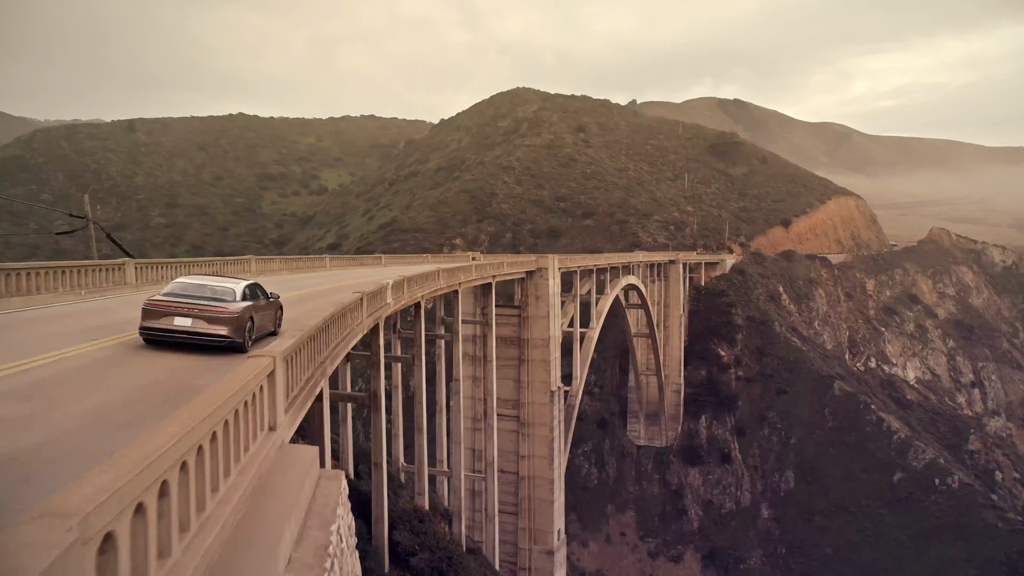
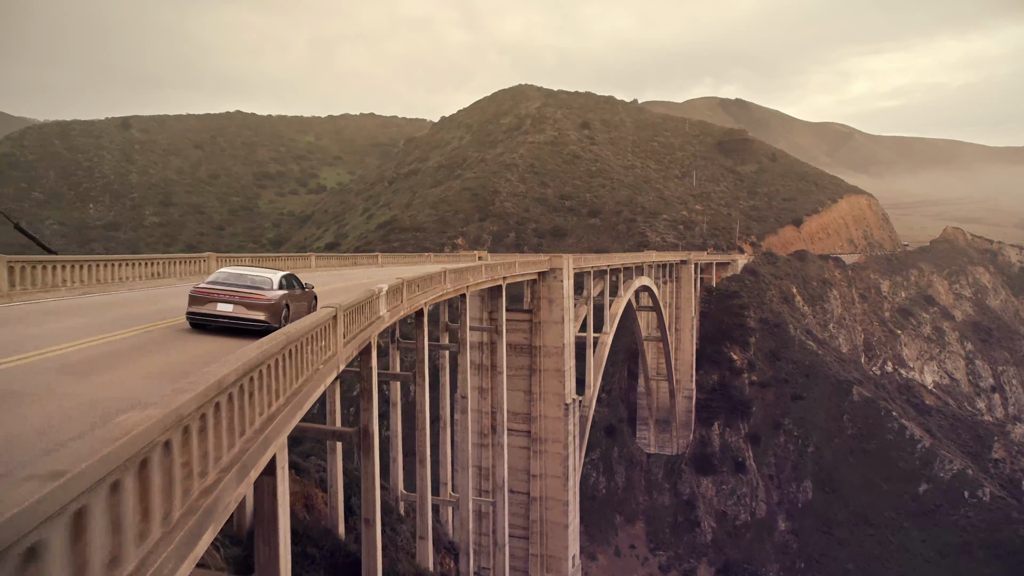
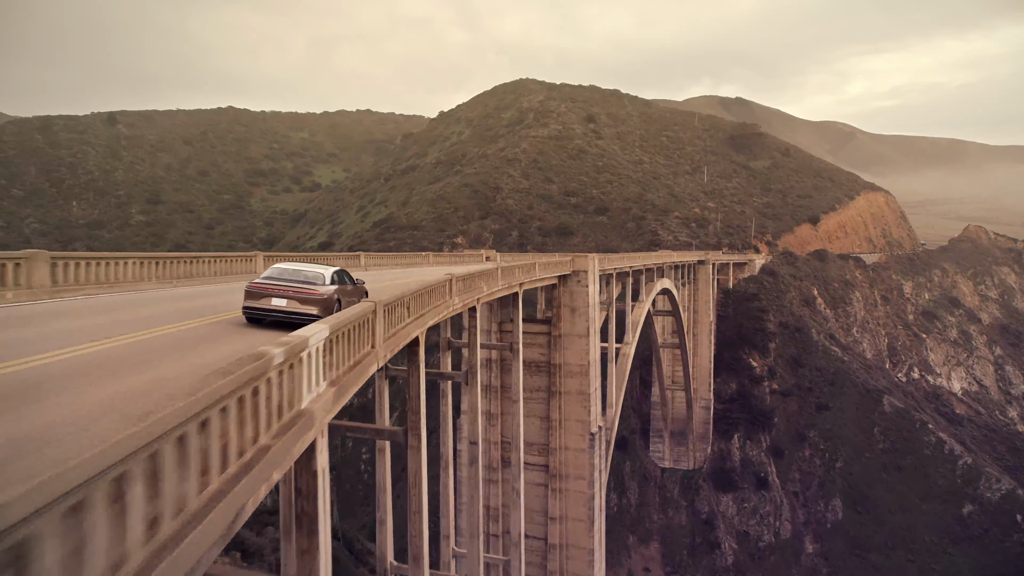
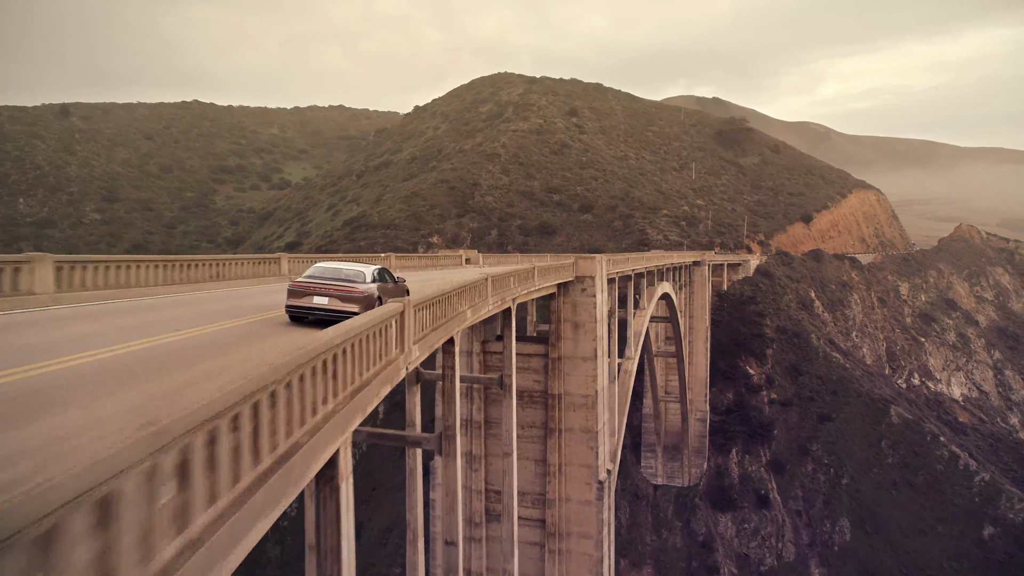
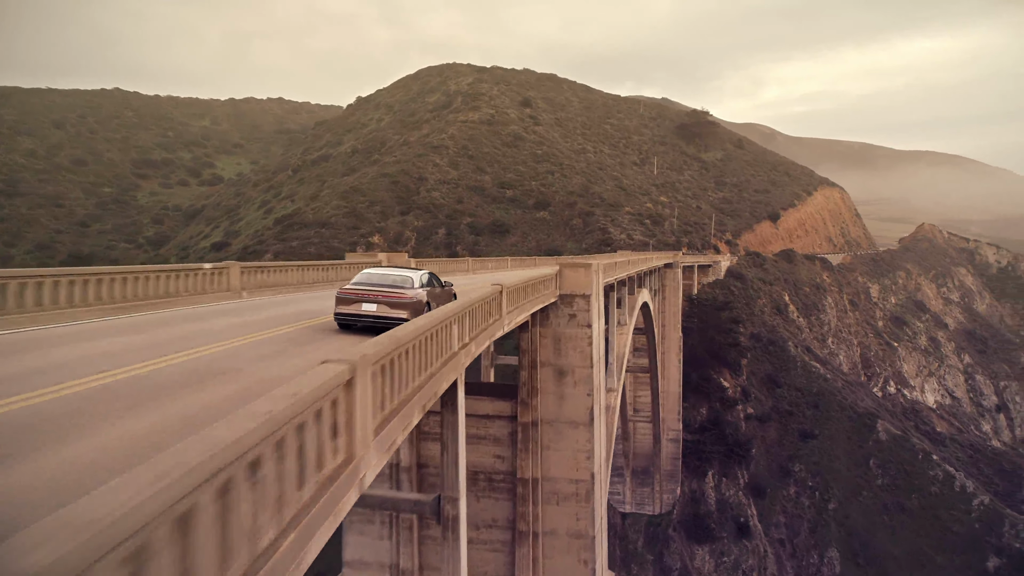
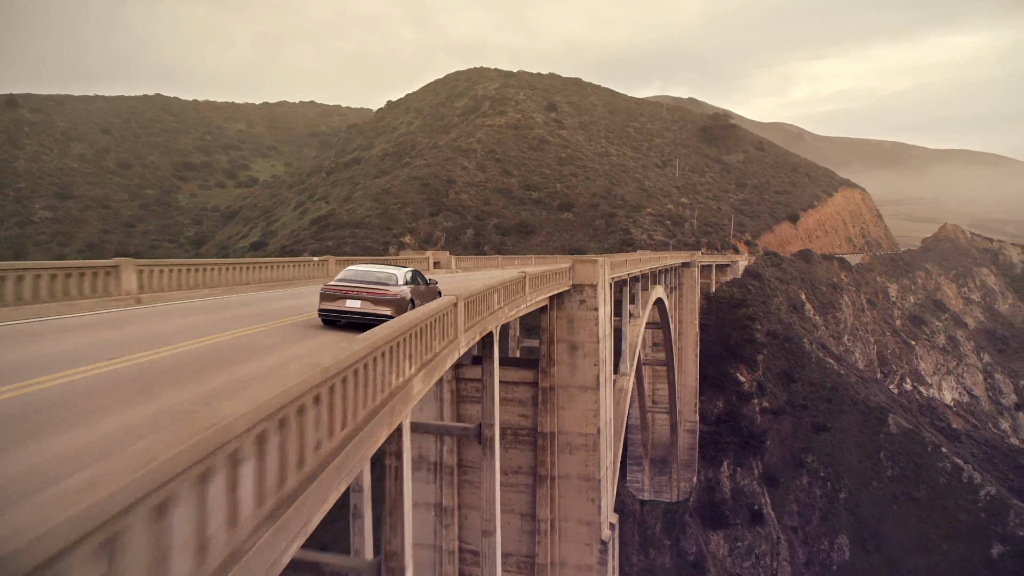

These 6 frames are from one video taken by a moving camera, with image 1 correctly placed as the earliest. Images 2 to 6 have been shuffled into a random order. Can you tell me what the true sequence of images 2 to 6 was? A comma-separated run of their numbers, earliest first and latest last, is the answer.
2, 3, 4, 6, 5
